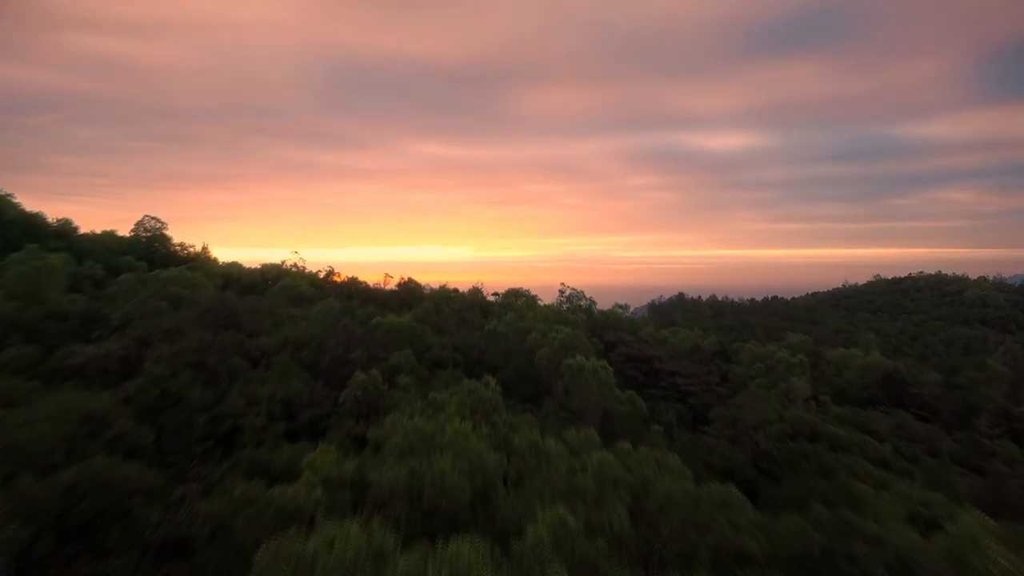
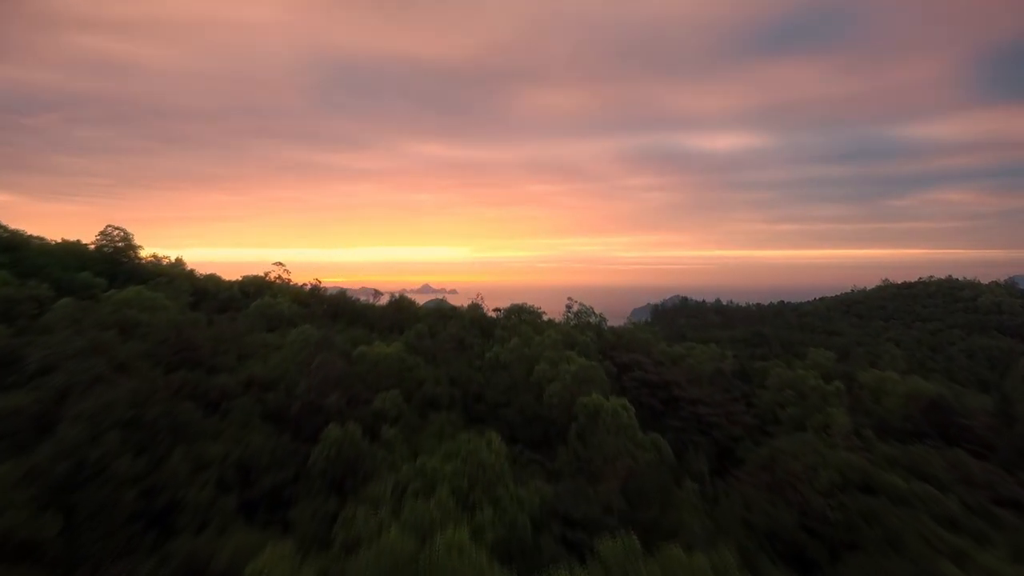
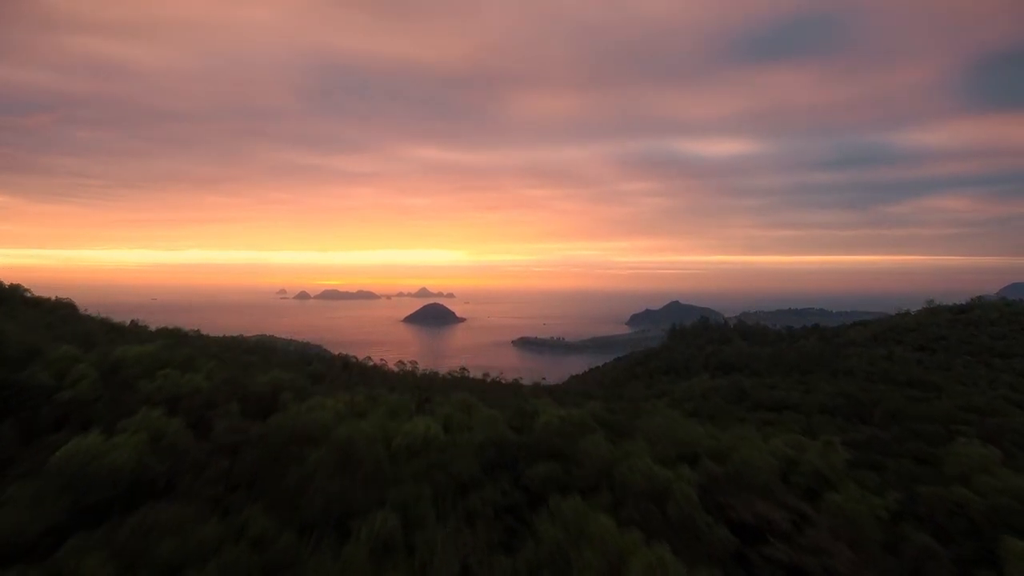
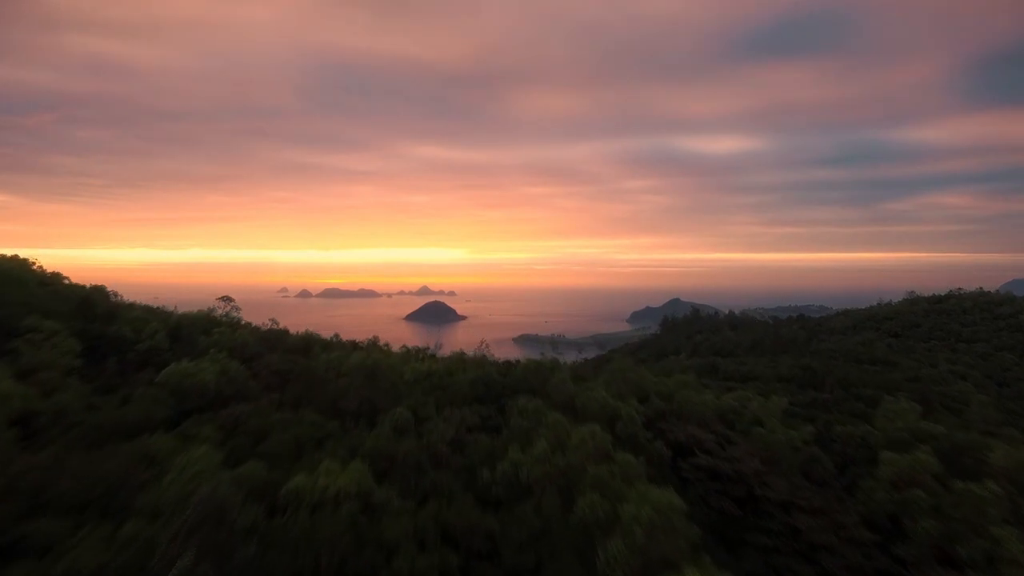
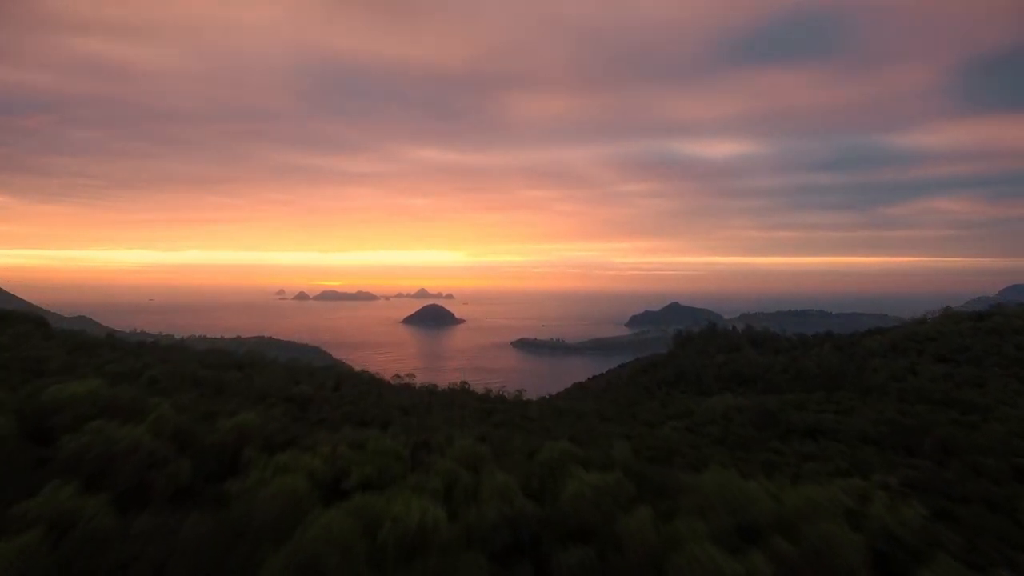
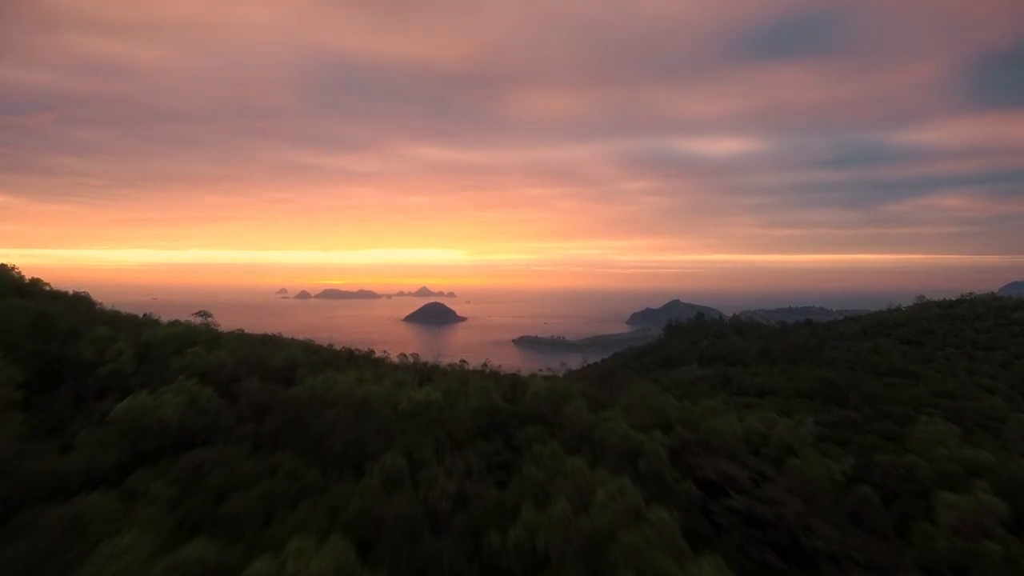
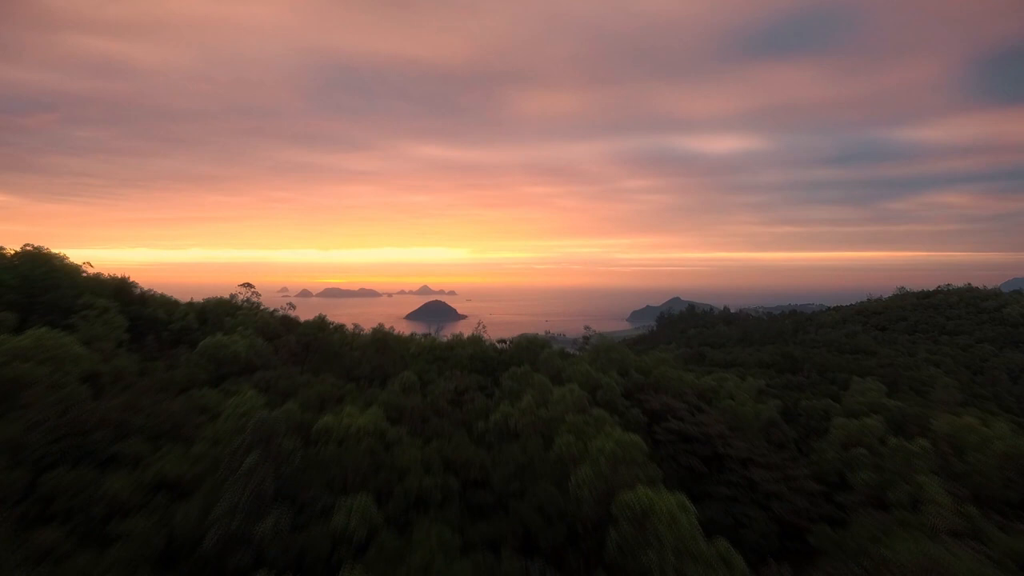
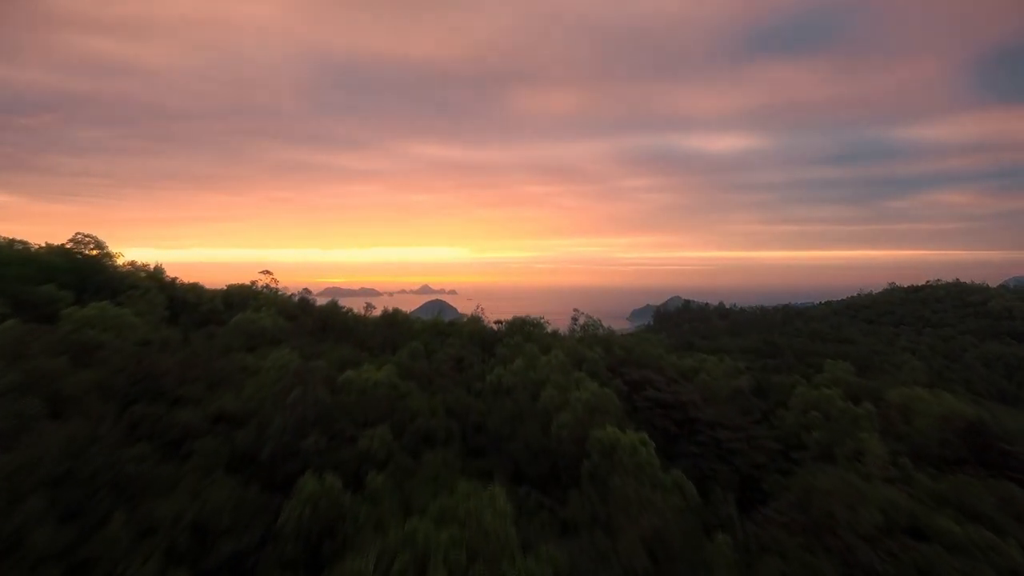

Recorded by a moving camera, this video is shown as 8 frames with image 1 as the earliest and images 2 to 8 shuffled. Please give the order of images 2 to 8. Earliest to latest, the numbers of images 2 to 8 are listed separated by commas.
2, 8, 7, 4, 6, 3, 5
